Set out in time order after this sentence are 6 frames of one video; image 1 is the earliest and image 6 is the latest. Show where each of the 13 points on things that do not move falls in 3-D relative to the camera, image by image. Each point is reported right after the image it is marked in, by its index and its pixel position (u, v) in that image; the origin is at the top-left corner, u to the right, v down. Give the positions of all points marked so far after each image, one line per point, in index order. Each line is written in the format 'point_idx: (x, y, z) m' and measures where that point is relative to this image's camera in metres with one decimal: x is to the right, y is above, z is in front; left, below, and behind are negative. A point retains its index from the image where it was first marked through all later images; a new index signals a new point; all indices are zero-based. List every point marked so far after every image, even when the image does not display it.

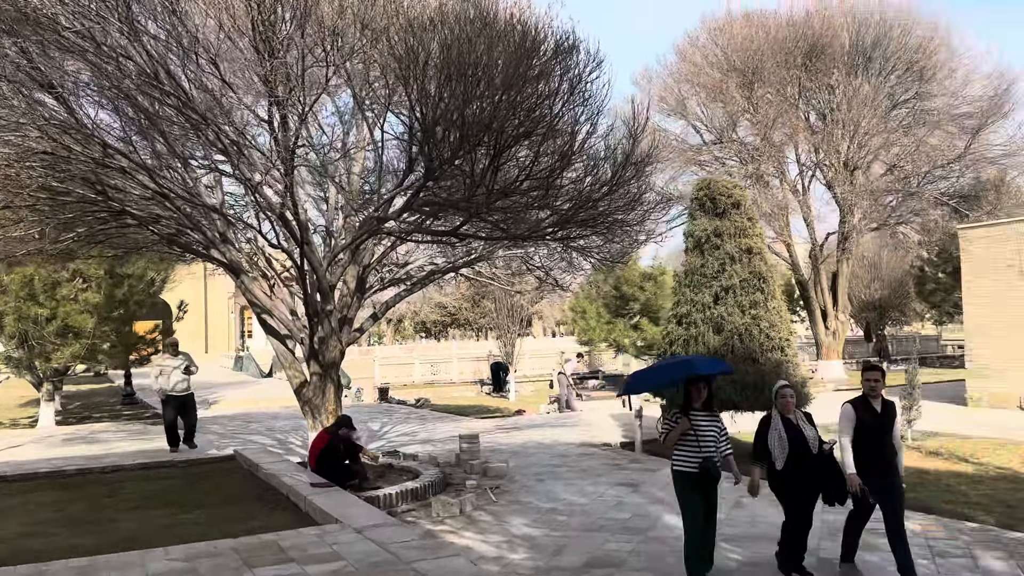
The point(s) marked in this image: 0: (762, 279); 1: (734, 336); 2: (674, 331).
0: (+3.3, +0.1, +11.0) m
1: (+2.9, -0.6, +10.9) m
2: (+2.2, -0.6, +11.4) m
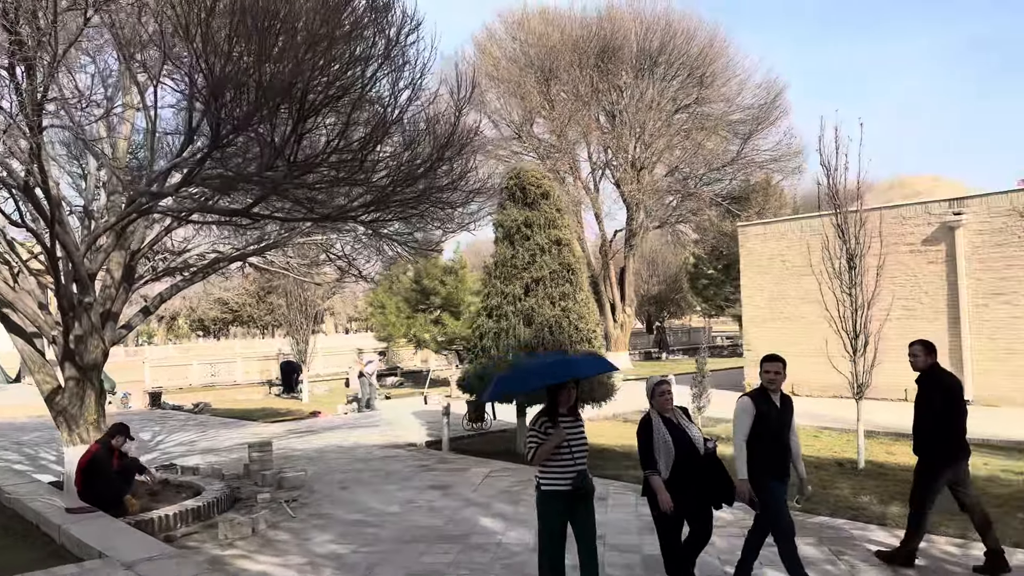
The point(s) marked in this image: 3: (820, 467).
0: (+0.8, +0.2, +10.8) m
1: (+0.4, -0.5, +10.6) m
2: (-0.4, -0.5, +10.9) m
3: (+3.6, -2.1, +9.6) m
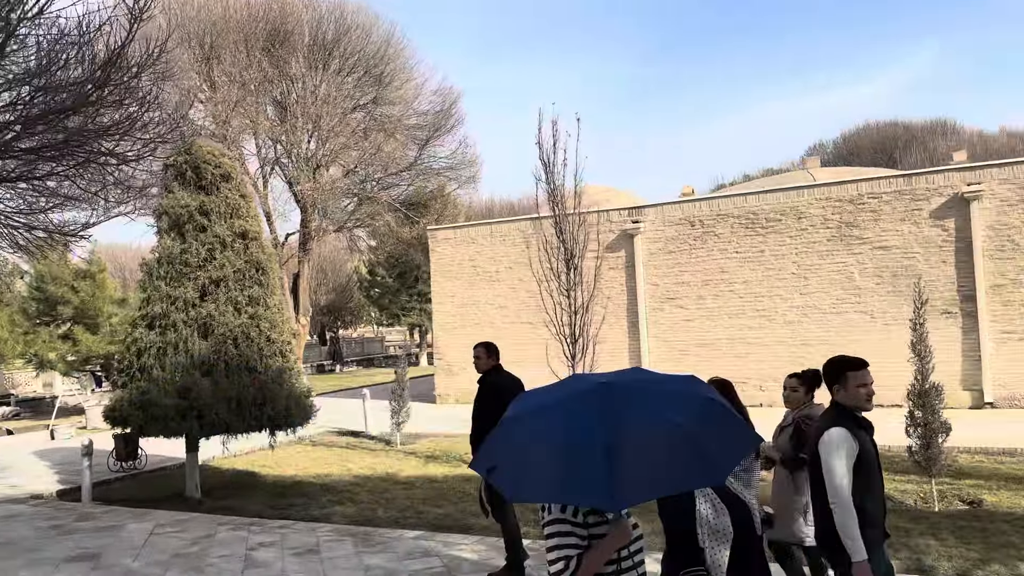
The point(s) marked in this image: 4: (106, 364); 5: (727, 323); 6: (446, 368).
0: (-2.7, +0.2, +8.9) m
1: (-3.0, -0.5, +8.6) m
2: (-3.8, -0.5, +8.6) m
3: (+0.3, -2.1, +8.9) m
4: (-9.2, -1.7, +18.7) m
5: (+3.6, -0.6, +13.6) m
6: (-1.3, -1.6, +16.3) m
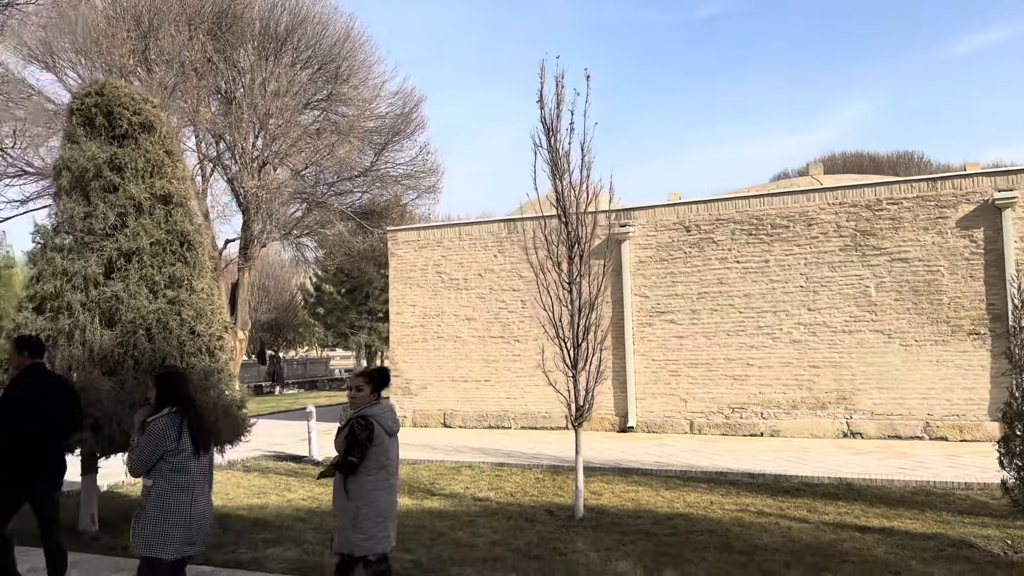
0: (-2.8, +0.4, +7.1) m
1: (-3.1, -0.3, +6.7) m
2: (-3.9, -0.3, +6.6) m
3: (+0.2, -2.0, +7.2) m
4: (-10.0, -1.7, +16.3) m
5: (+3.1, -0.8, +12.1) m
6: (-1.9, -1.7, +14.4) m
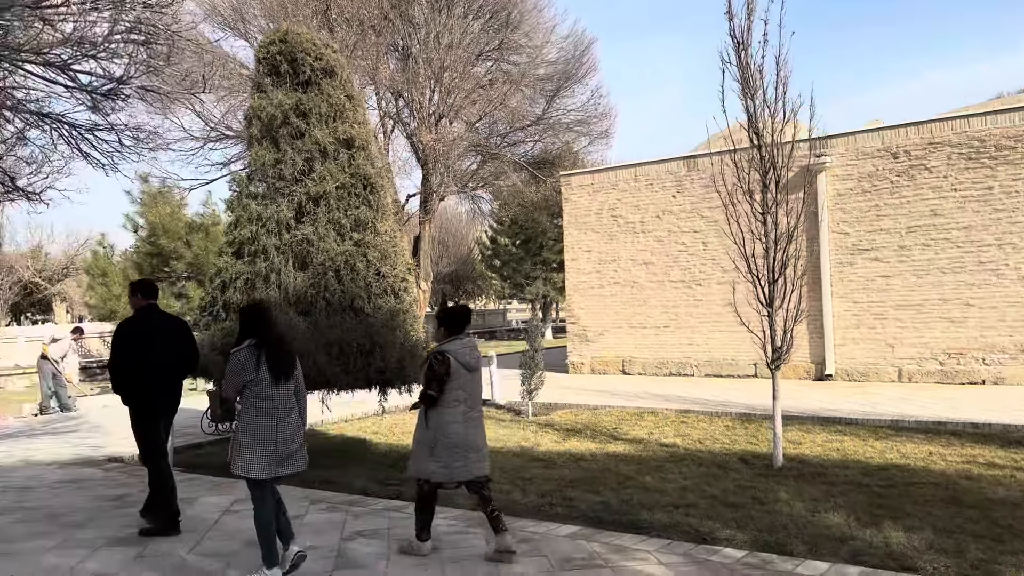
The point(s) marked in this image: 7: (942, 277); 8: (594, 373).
0: (-1.2, +0.9, +7.2) m
1: (-1.5, +0.1, +6.9) m
2: (-2.4, +0.2, +7.0) m
3: (+1.7, -1.5, +6.8) m
4: (-6.3, -0.8, +17.7) m
5: (+5.6, +0.1, +10.9) m
6: (+1.2, -0.8, +14.2) m
7: (+5.7, +0.2, +10.8) m
8: (+1.4, -1.5, +13.9) m
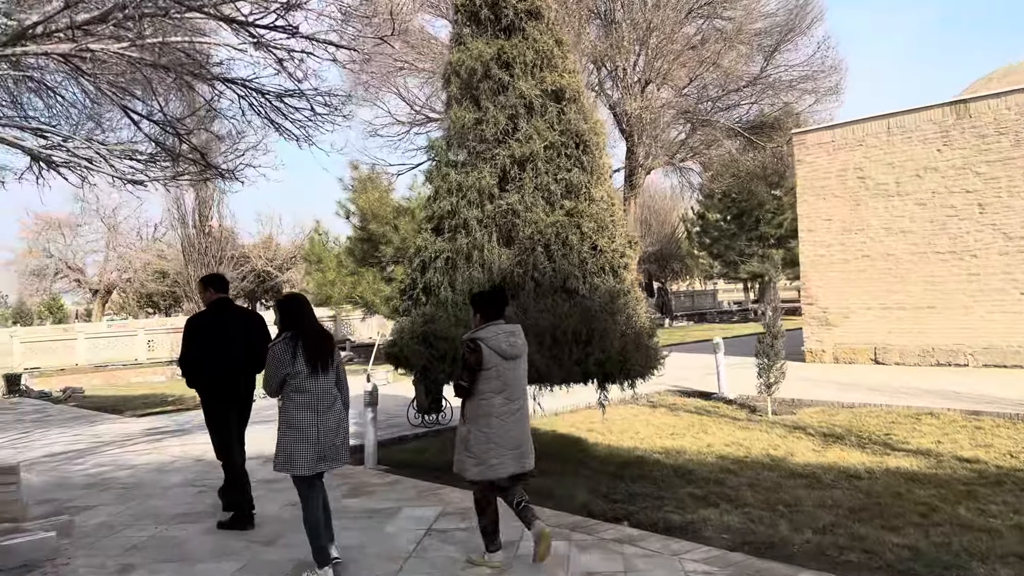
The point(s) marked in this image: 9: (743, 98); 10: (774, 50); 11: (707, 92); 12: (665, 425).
0: (+0.5, +1.0, +6.0) m
1: (+0.2, +0.3, +5.9) m
2: (-0.6, +0.3, +6.2) m
3: (+3.4, -1.3, +5.0) m
4: (-1.8, -0.4, +17.6) m
5: (+8.1, +0.5, +8.0) m
6: (+4.6, -0.4, +12.4) m
7: (+8.1, +0.5, +8.0) m
8: (+4.7, -1.1, +12.1) m
9: (+5.6, +4.7, +20.1) m
10: (+6.5, +5.9, +20.5) m
11: (+4.6, +4.7, +19.5) m
12: (+1.5, -1.3, +8.1) m
